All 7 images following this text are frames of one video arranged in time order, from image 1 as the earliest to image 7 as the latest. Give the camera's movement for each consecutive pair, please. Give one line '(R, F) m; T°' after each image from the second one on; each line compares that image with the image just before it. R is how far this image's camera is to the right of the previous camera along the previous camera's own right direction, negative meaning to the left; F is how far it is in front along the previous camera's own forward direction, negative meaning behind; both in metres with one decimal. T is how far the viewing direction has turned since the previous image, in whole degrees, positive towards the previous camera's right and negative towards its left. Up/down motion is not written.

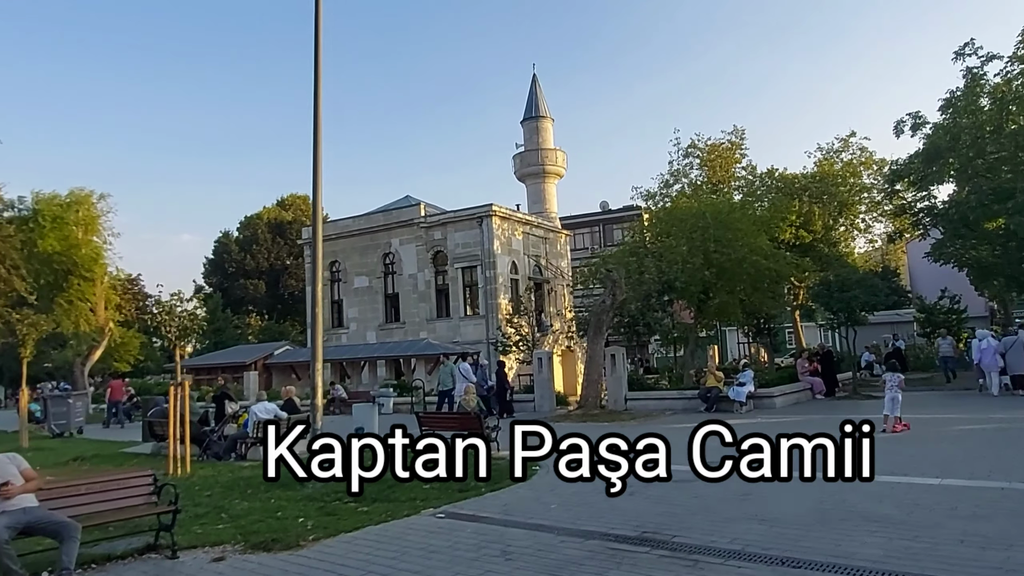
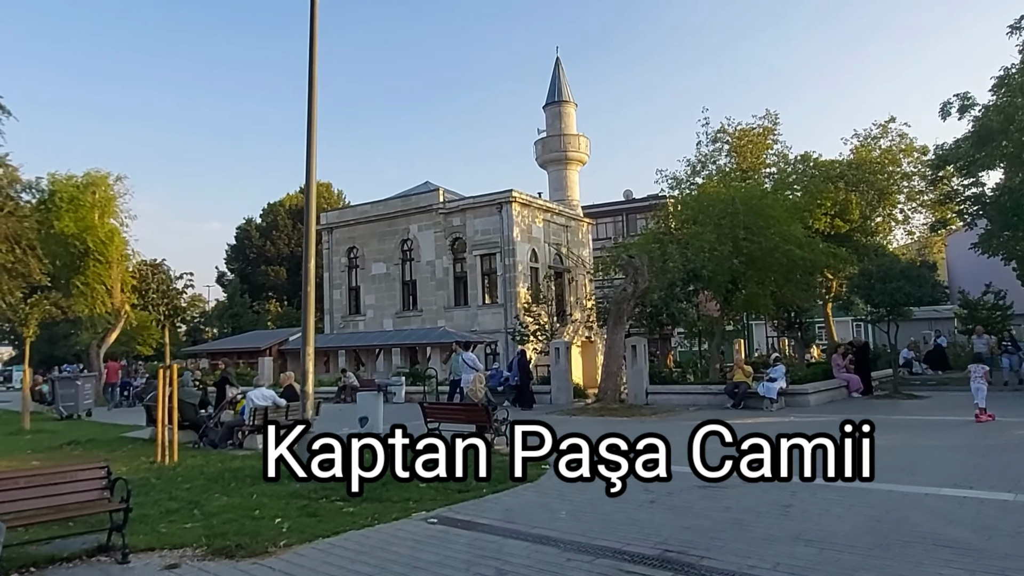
(+0.2, +1.1) m; -2°
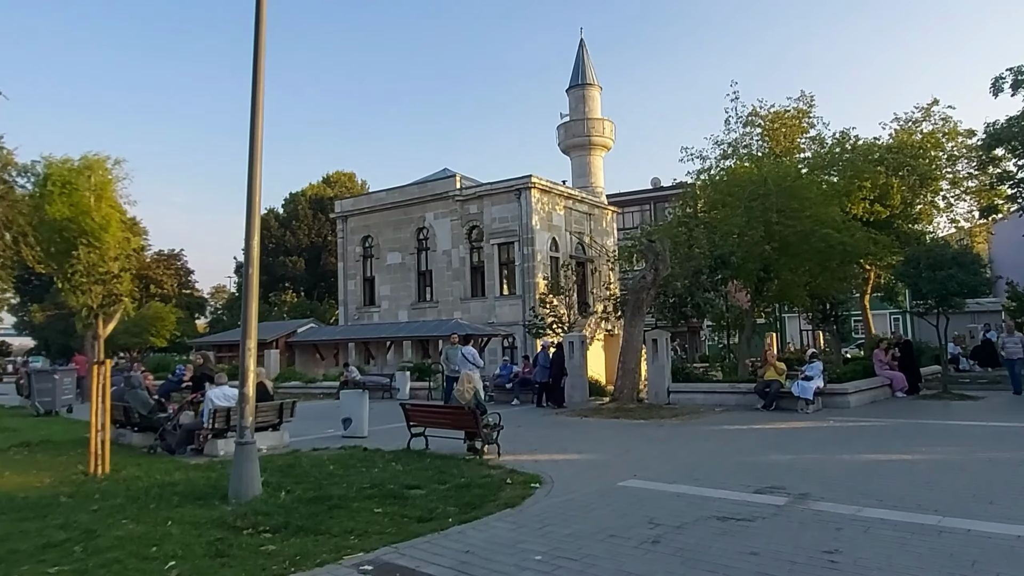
(+0.6, +1.9) m; -2°
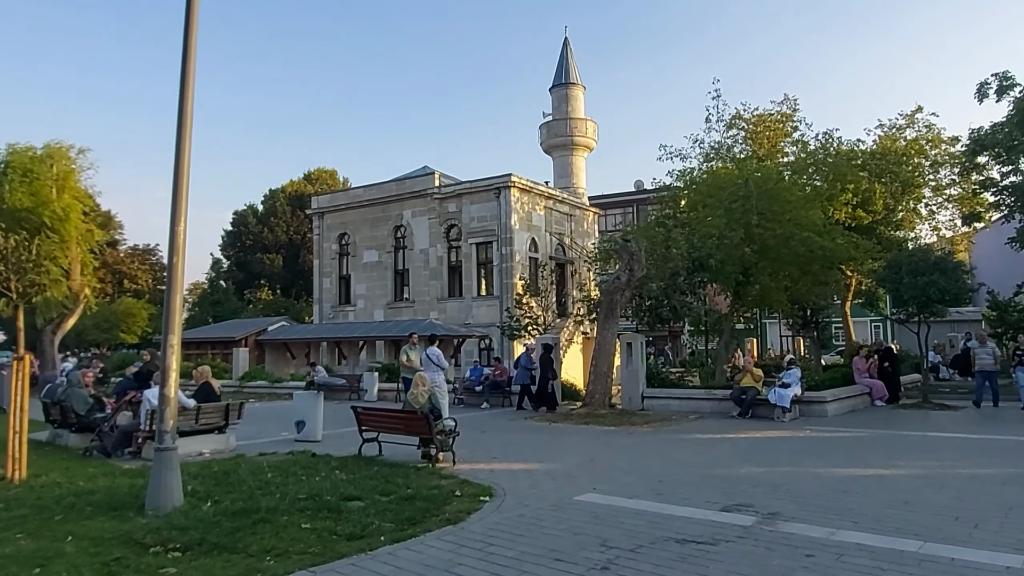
(+0.4, +0.7) m; +1°
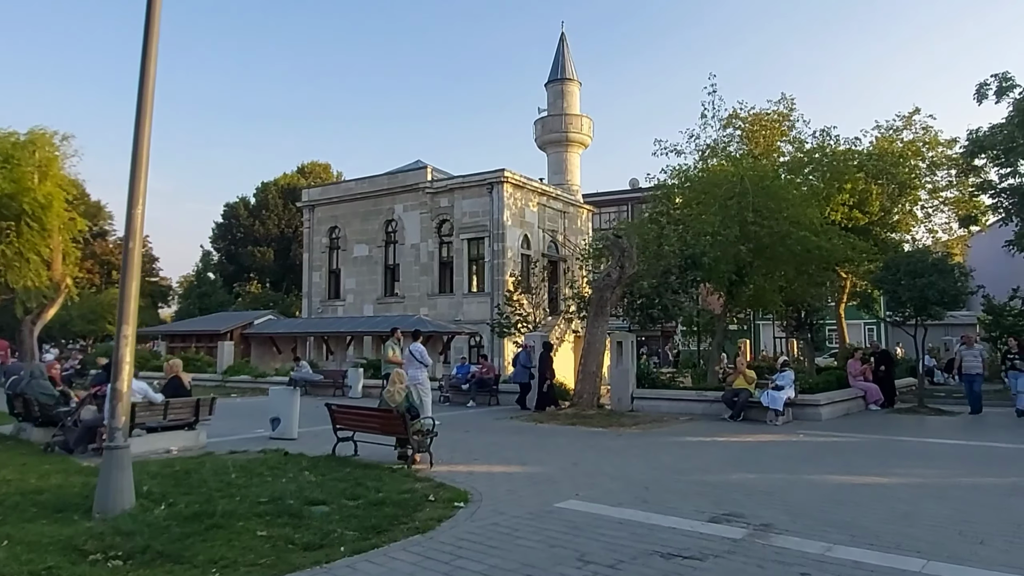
(+0.2, +0.5) m; 0°
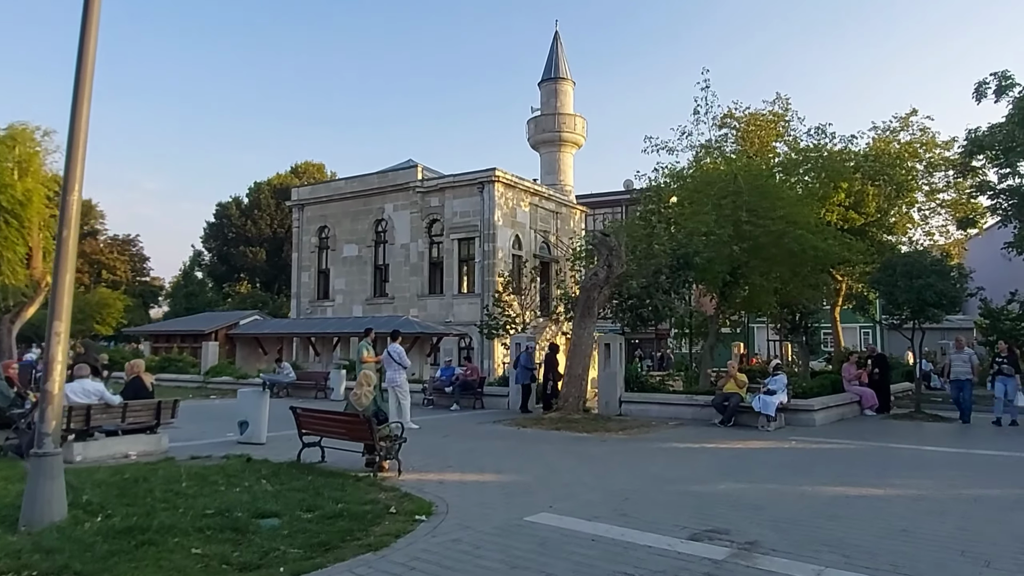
(+0.3, +0.6) m; 0°
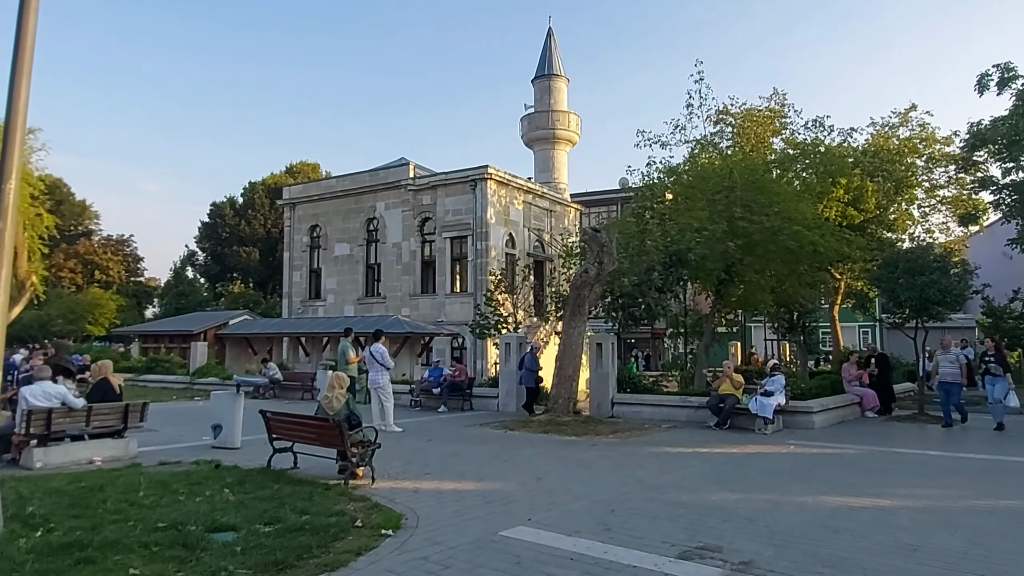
(+0.2, +0.5) m; 0°
